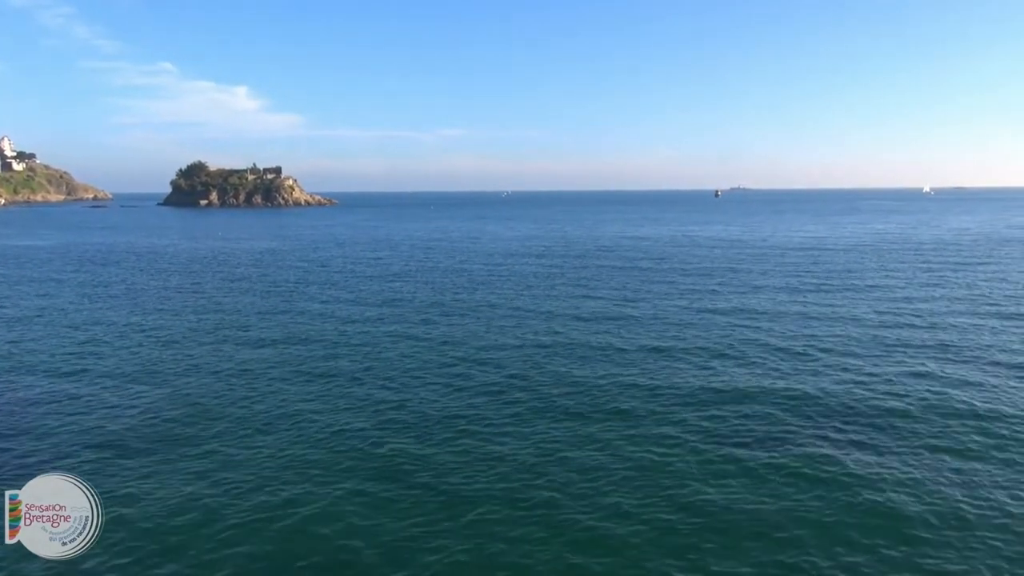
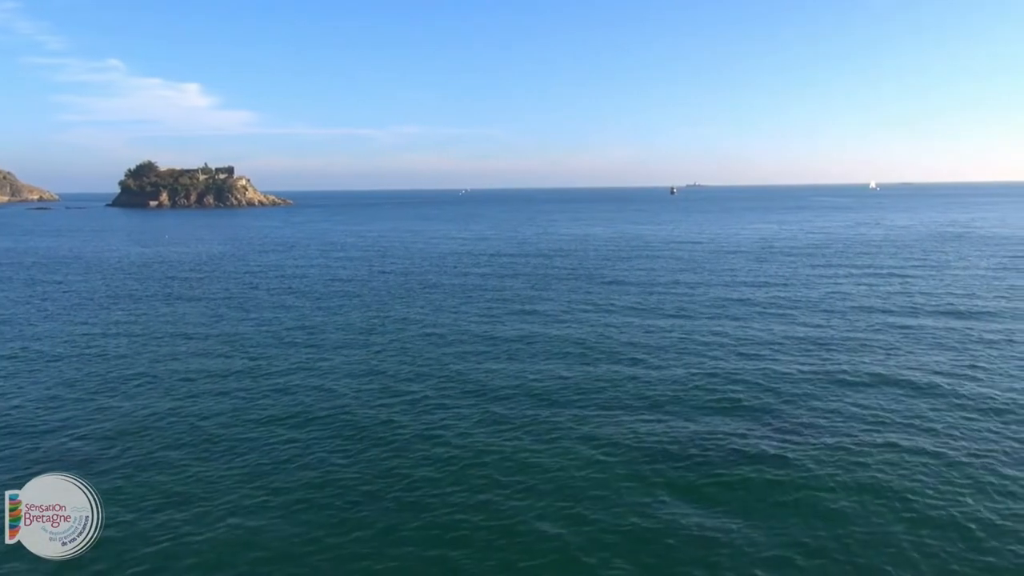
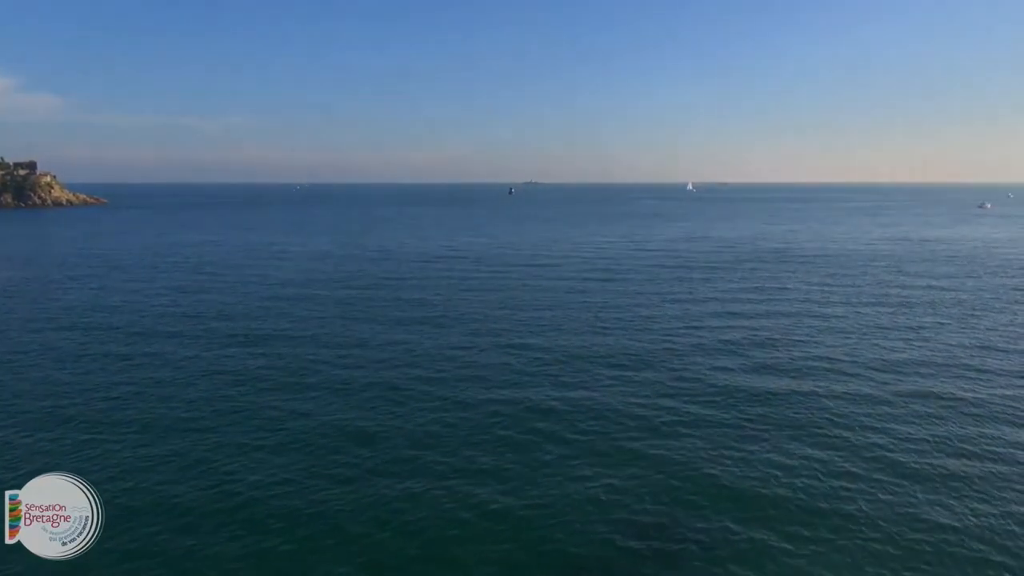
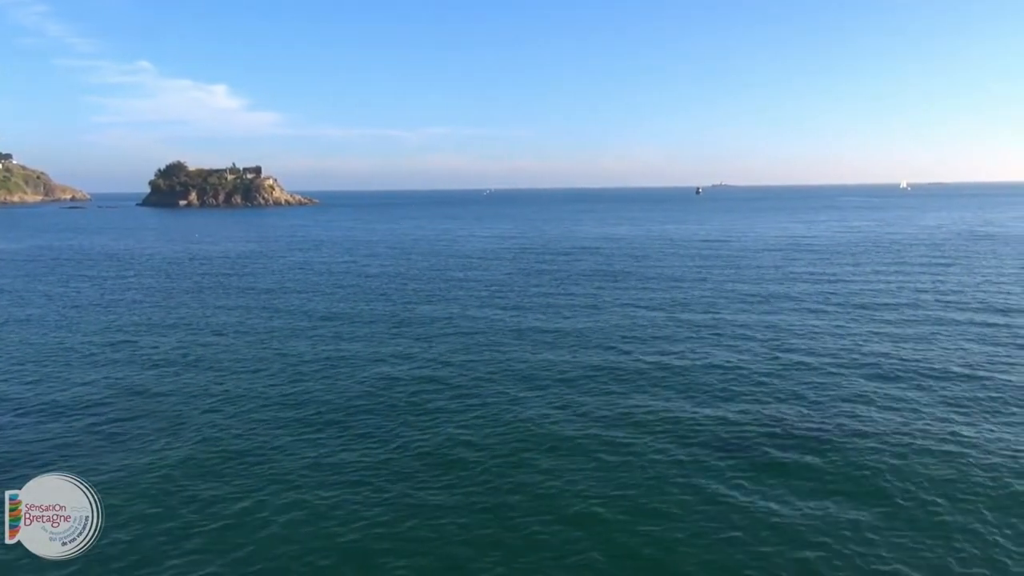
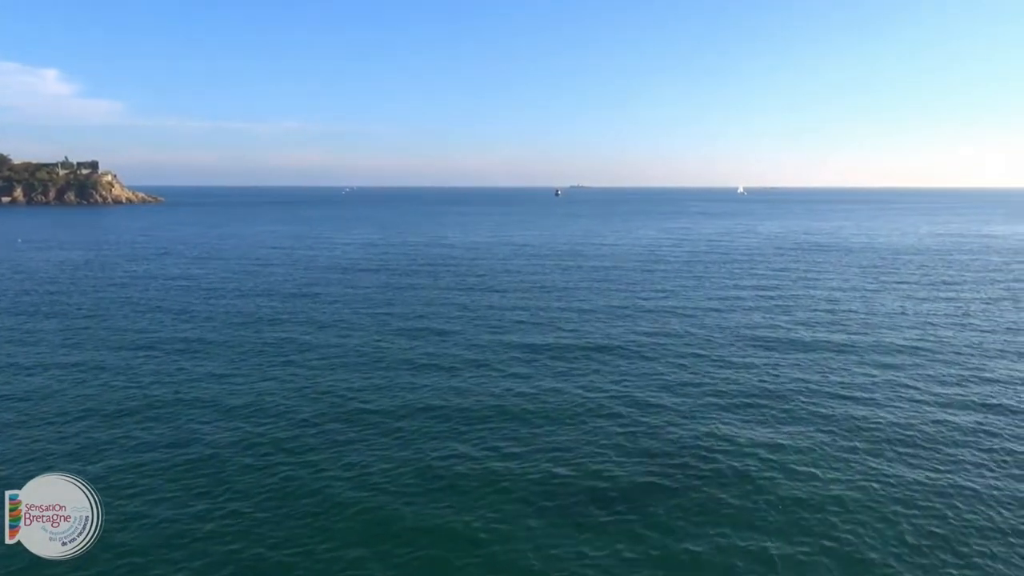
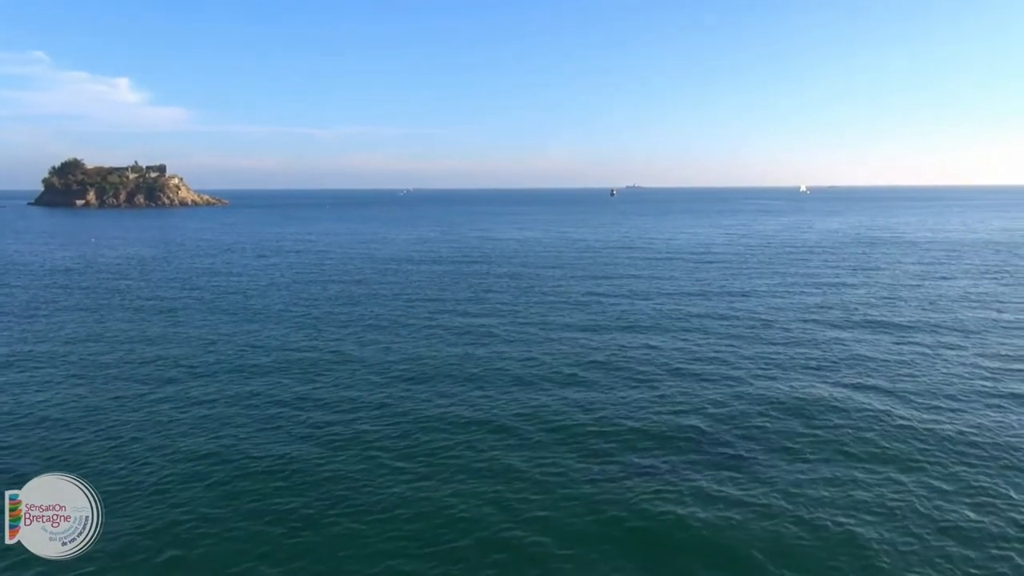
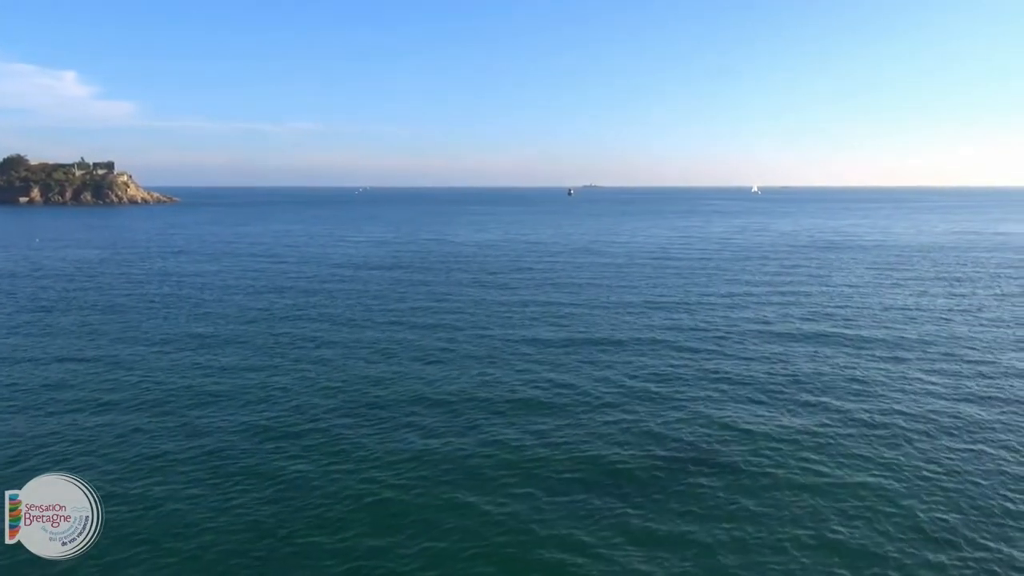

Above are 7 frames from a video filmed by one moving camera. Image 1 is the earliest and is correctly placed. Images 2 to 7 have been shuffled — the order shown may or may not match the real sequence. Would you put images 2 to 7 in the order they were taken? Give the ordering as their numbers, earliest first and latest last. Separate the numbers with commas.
4, 2, 6, 7, 5, 3
